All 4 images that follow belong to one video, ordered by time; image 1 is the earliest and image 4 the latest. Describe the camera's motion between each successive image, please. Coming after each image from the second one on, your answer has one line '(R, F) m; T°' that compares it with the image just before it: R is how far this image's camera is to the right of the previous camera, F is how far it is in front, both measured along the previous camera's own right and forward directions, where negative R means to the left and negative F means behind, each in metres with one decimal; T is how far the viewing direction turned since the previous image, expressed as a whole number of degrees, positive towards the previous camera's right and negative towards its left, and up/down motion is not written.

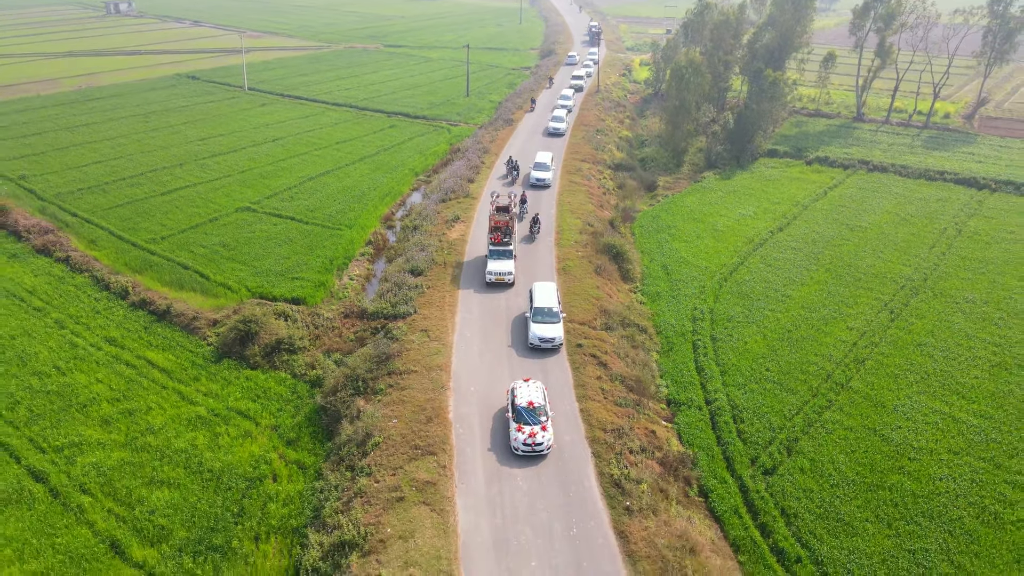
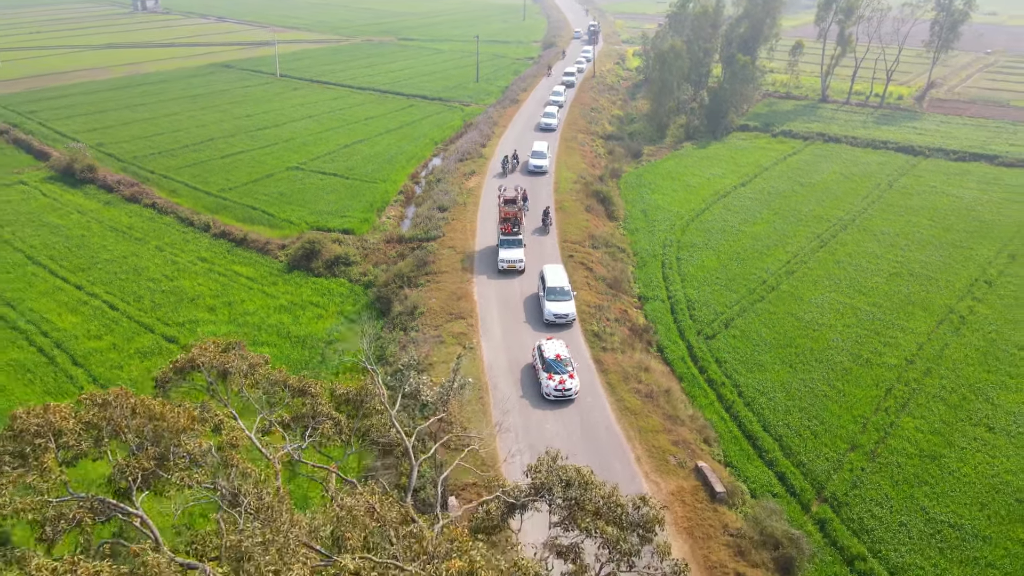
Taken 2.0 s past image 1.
(-0.2, -7.5) m; 0°
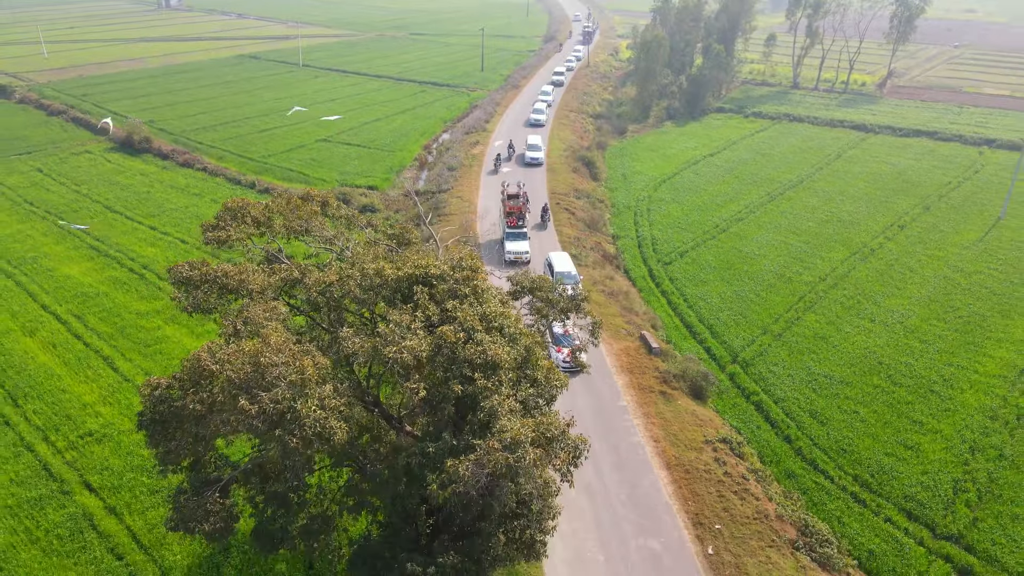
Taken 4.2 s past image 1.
(+0.5, -7.0) m; 0°
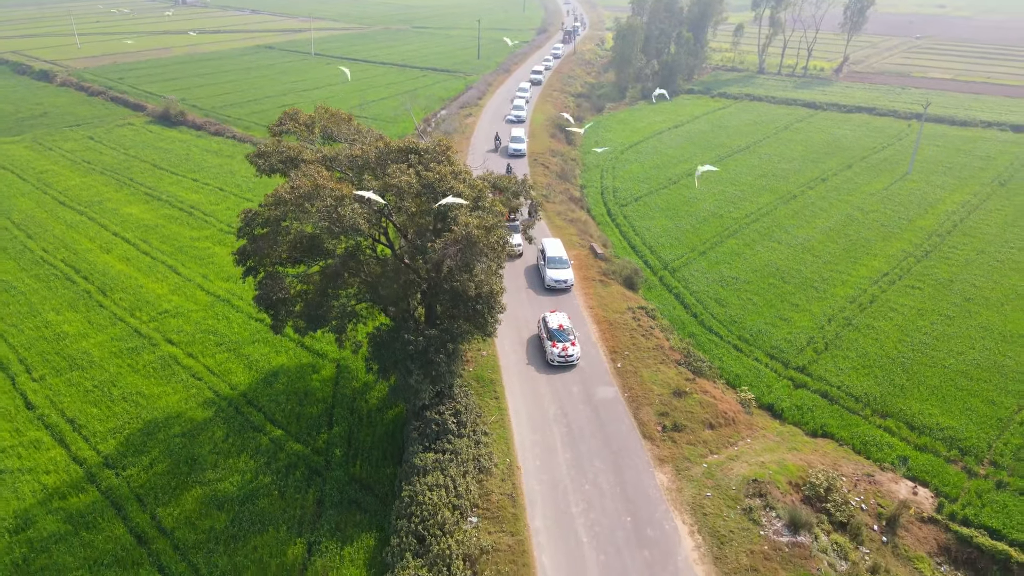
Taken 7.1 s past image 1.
(+1.2, -7.5) m; 0°
